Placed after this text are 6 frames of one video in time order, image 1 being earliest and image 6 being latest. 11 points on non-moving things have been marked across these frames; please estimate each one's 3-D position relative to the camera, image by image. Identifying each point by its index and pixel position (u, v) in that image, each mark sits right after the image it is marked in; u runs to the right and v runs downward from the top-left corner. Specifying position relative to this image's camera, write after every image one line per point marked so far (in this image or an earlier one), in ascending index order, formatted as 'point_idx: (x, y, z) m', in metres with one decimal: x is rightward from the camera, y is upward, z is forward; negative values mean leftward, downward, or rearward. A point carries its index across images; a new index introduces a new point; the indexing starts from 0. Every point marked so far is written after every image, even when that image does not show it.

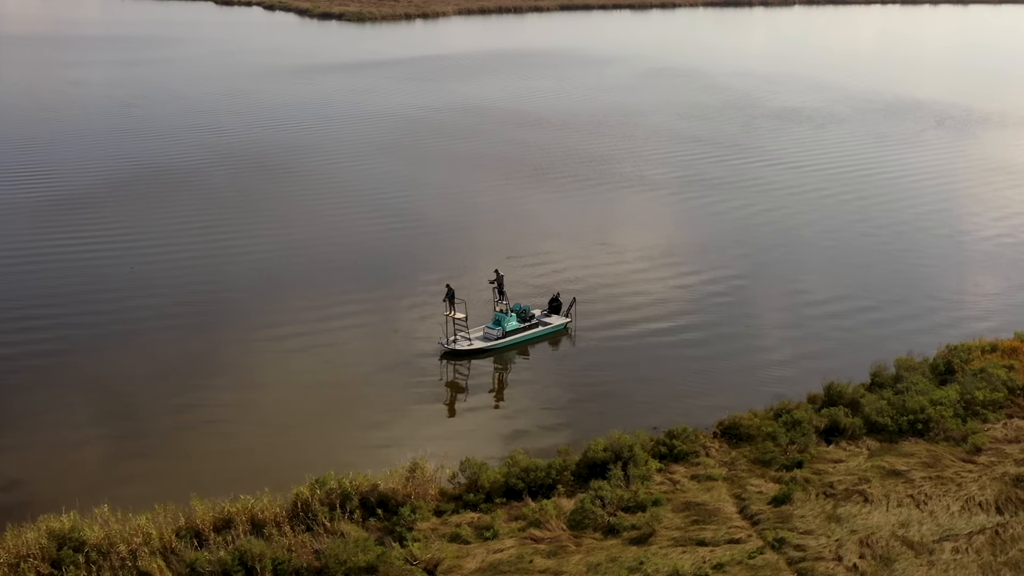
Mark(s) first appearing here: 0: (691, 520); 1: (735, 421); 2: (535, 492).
0: (+3.0, -3.9, +14.1) m
1: (+4.9, -3.0, +18.5) m
2: (+0.4, -3.7, +15.2) m
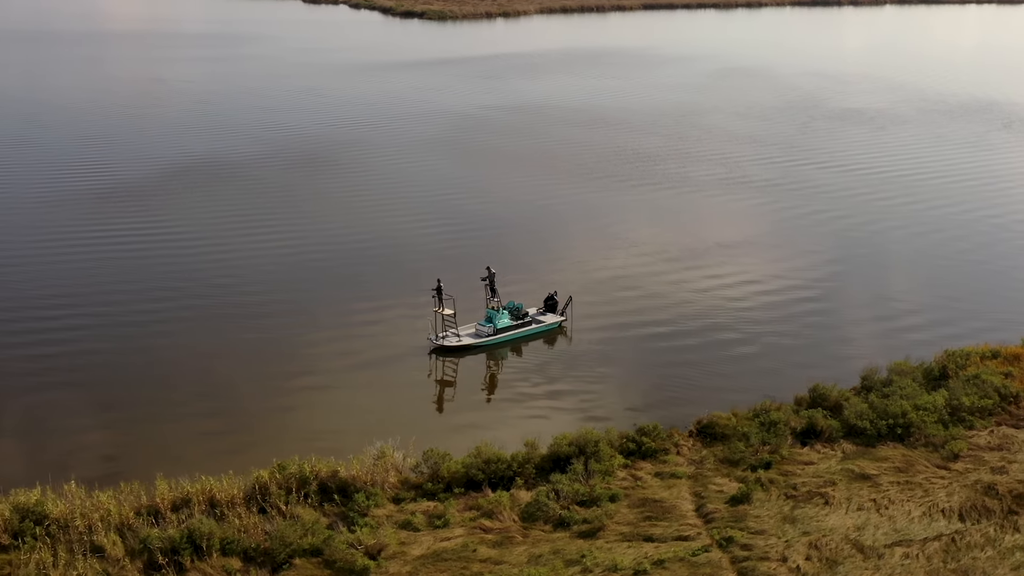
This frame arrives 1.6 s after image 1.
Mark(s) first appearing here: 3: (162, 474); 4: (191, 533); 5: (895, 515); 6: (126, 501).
0: (+2.2, -3.8, +14.1) m
1: (+4.4, -2.9, +18.4) m
2: (-0.3, -3.6, +15.3) m
3: (-7.3, -3.8, +17.2) m
4: (-4.9, -3.7, +12.6) m
5: (+6.4, -3.8, +14.1) m
6: (-6.4, -3.5, +13.8) m
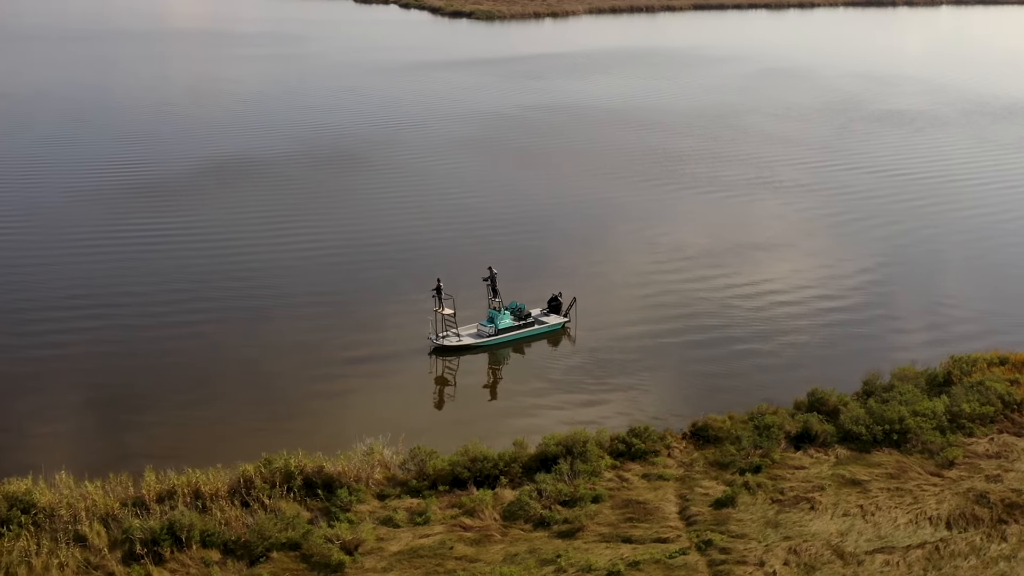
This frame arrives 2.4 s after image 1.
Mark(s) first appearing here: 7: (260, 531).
0: (+1.9, -3.8, +14.1) m
1: (+4.2, -3.0, +18.3) m
2: (-0.6, -3.6, +15.4) m
3: (-7.5, -3.7, +17.5) m
4: (-5.2, -3.6, +12.8) m
5: (+6.1, -3.9, +13.9) m
6: (-6.7, -3.4, +14.0) m
7: (-3.9, -3.7, +12.9) m
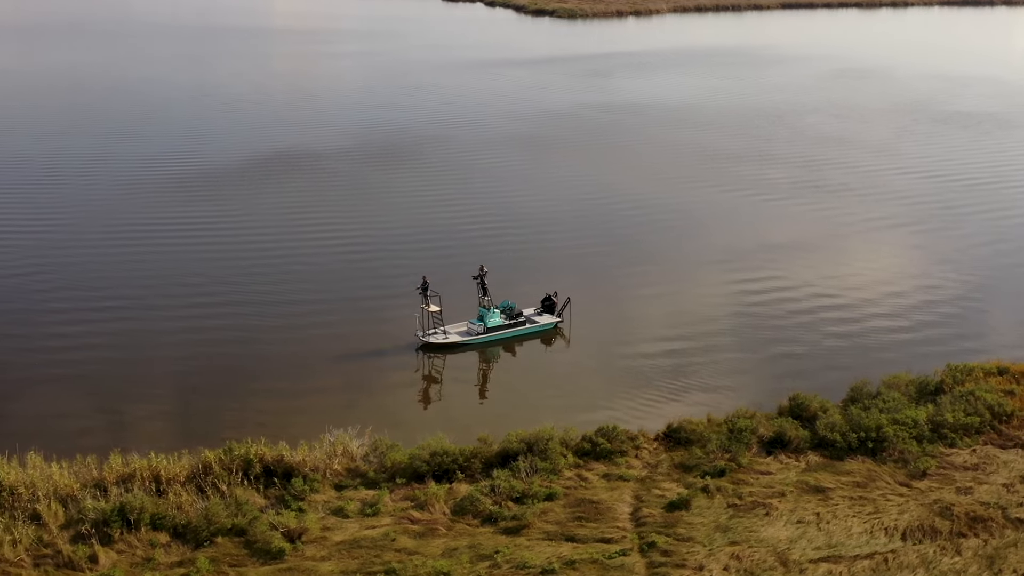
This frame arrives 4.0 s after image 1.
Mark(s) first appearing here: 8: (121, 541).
0: (+1.0, -3.8, +14.0) m
1: (+3.6, -3.0, +18.1) m
2: (-1.3, -3.5, +15.5) m
3: (-8.1, -3.5, +17.9) m
4: (-6.1, -3.5, +13.2) m
5: (+5.2, -3.9, +13.6) m
6: (-7.5, -3.2, +14.5) m
7: (-4.8, -3.6, +13.1) m
8: (-5.9, -3.8, +12.7) m
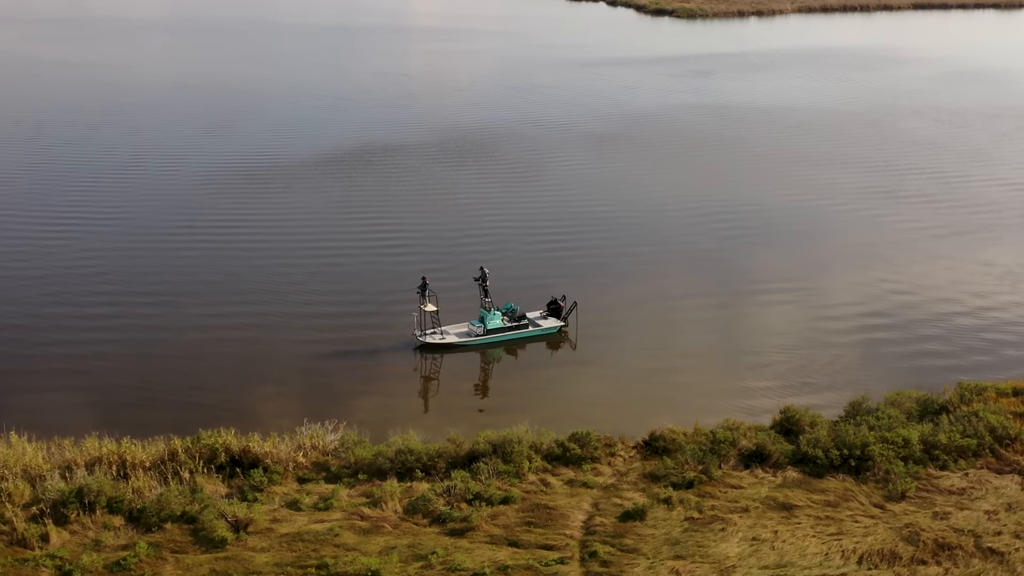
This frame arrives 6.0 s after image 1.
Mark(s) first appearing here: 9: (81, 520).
0: (+0.2, -3.9, +13.9) m
1: (+3.1, -3.1, +17.8) m
2: (-2.0, -3.5, +15.5) m
3: (-8.6, -3.3, +18.5) m
4: (-7.0, -3.3, +13.6) m
5: (+4.3, -4.1, +13.1) m
6: (-8.3, -3.0, +15.0) m
7: (-5.6, -3.5, +13.5) m
8: (-6.9, -3.7, +13.2) m
9: (-6.8, -3.6, +13.2) m
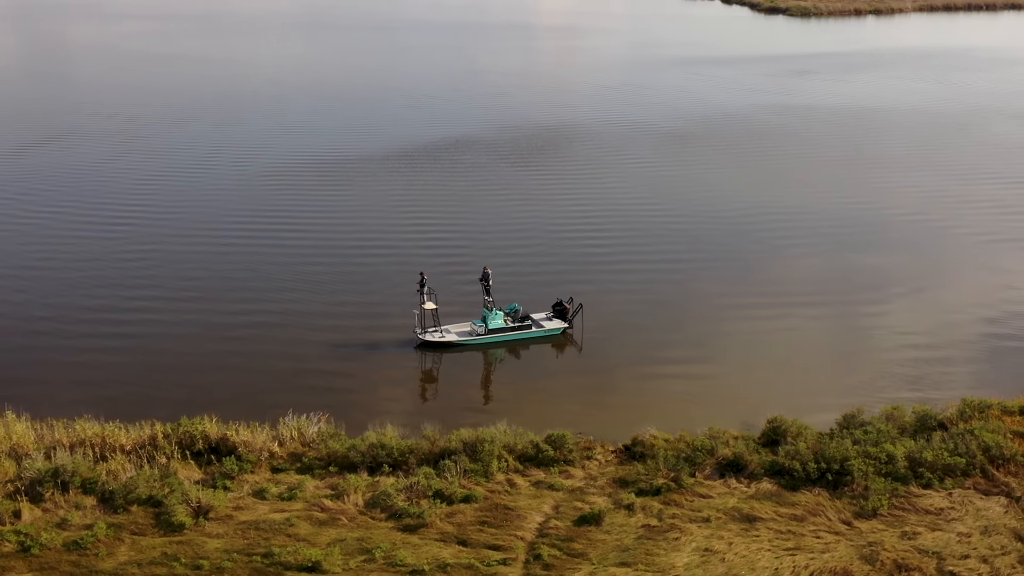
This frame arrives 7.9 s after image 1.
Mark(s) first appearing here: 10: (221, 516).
0: (-0.5, -3.9, +14.0) m
1: (+2.7, -3.2, +17.7) m
2: (-2.7, -3.4, +15.8) m
3: (-9.0, -3.0, +19.3) m
4: (-7.7, -3.1, +14.3) m
5: (+3.5, -4.2, +13.0) m
6: (-8.9, -2.8, +15.8) m
7: (-6.4, -3.3, +14.0) m
8: (-7.6, -3.5, +13.9) m
9: (-7.6, -3.5, +13.9) m
10: (-4.7, -3.7, +13.7) m
